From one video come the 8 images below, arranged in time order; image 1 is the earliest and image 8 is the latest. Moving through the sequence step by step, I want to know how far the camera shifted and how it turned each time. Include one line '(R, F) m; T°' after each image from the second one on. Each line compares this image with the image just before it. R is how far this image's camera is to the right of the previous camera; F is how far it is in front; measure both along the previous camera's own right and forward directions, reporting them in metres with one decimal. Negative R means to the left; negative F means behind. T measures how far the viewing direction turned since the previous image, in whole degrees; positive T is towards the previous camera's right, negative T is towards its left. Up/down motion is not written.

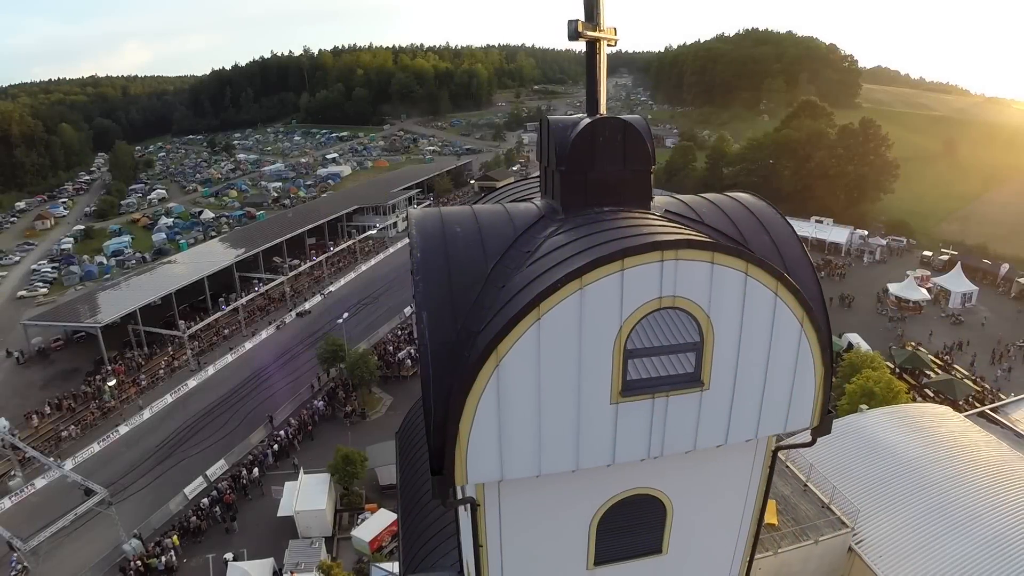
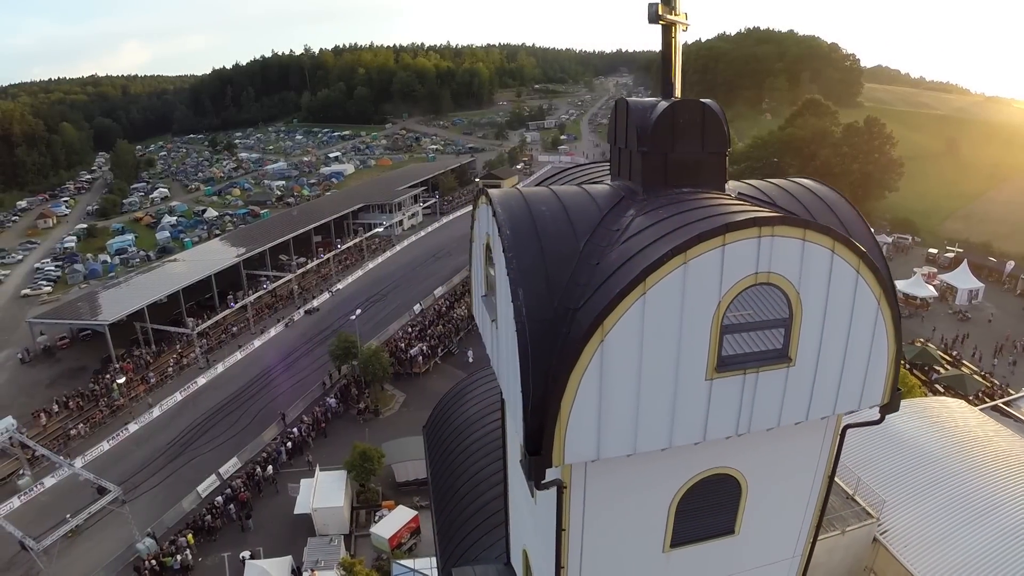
(-0.8, +0.2) m; 0°
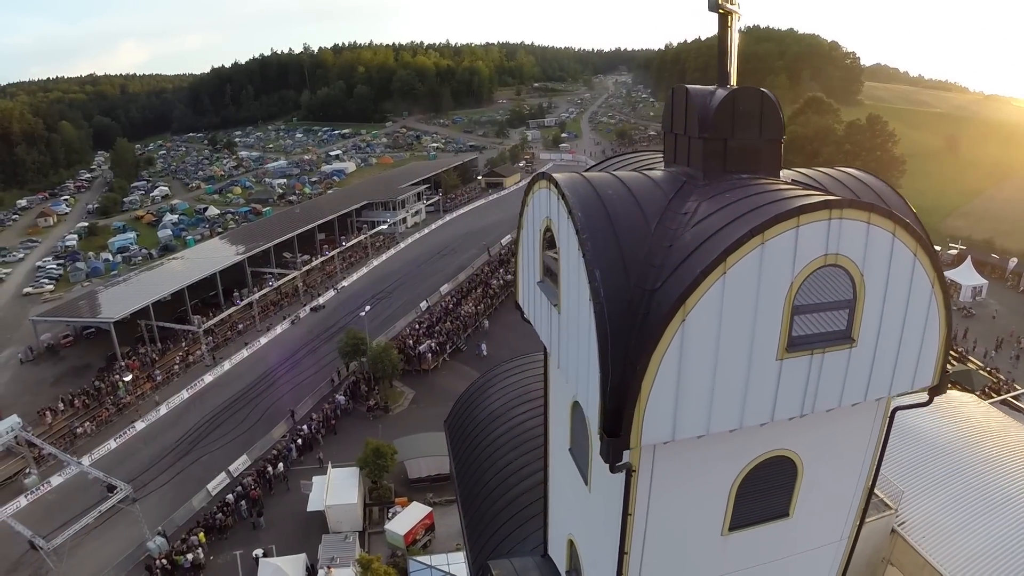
(-0.6, +0.1) m; 0°
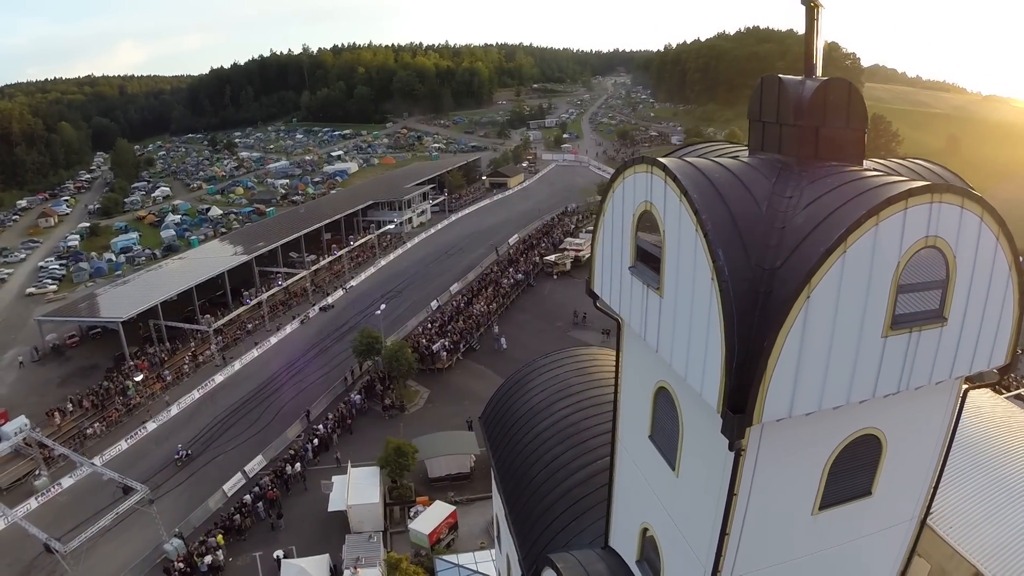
(-0.9, +0.2) m; 0°
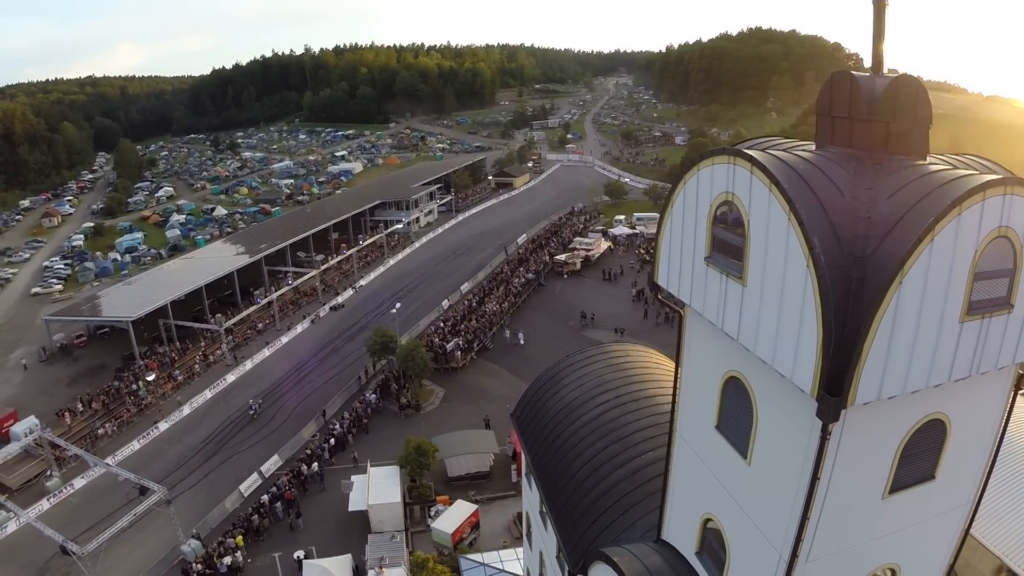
(-0.8, +0.2) m; 0°
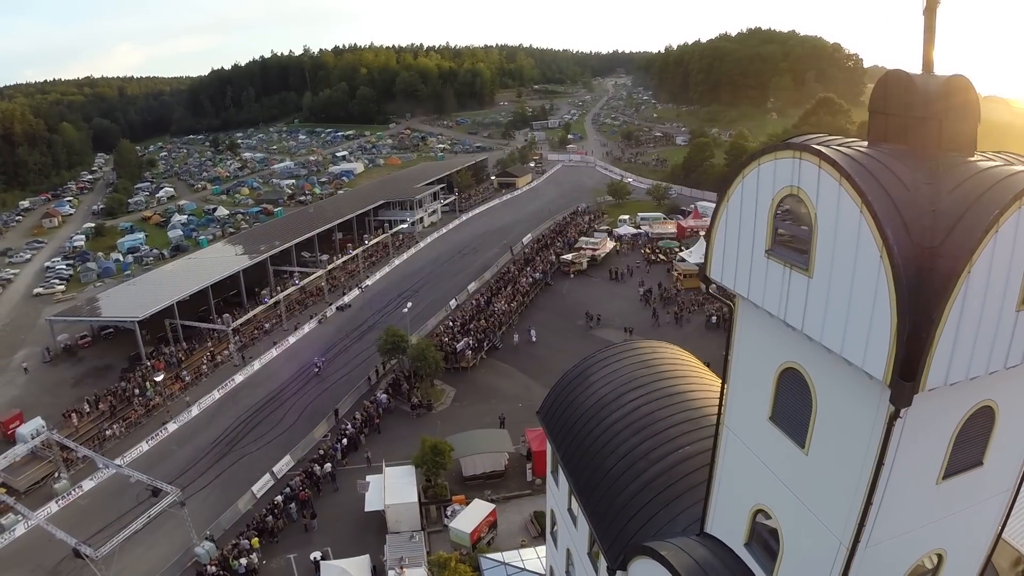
(-0.7, +0.1) m; 0°
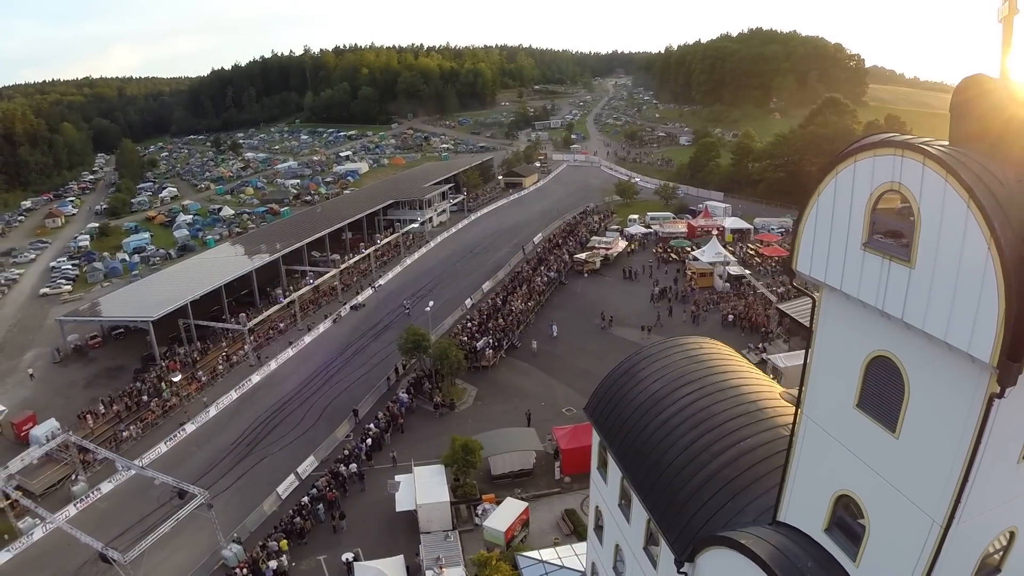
(-1.2, +0.2) m; 0°
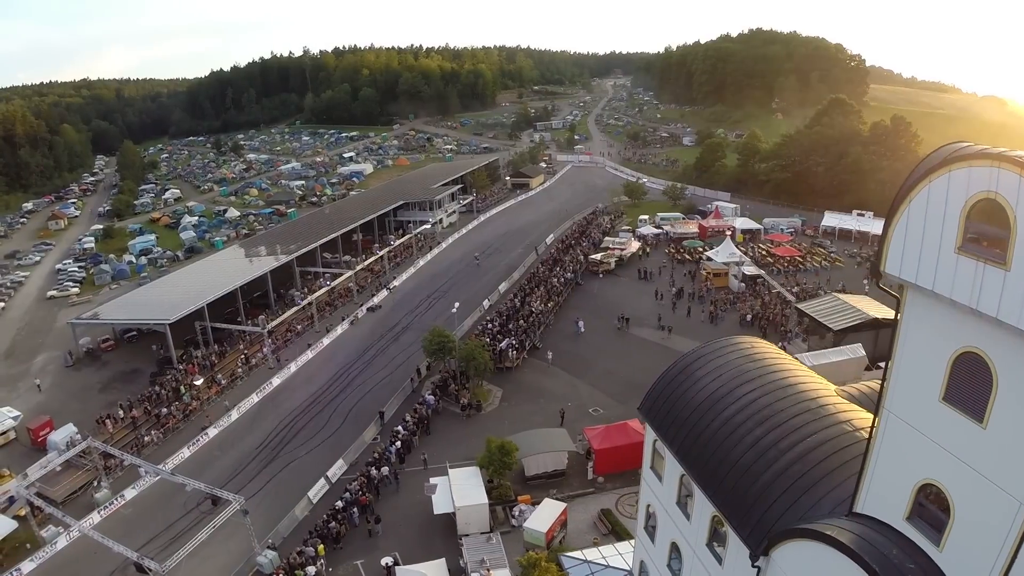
(-1.5, +0.2) m; 0°
